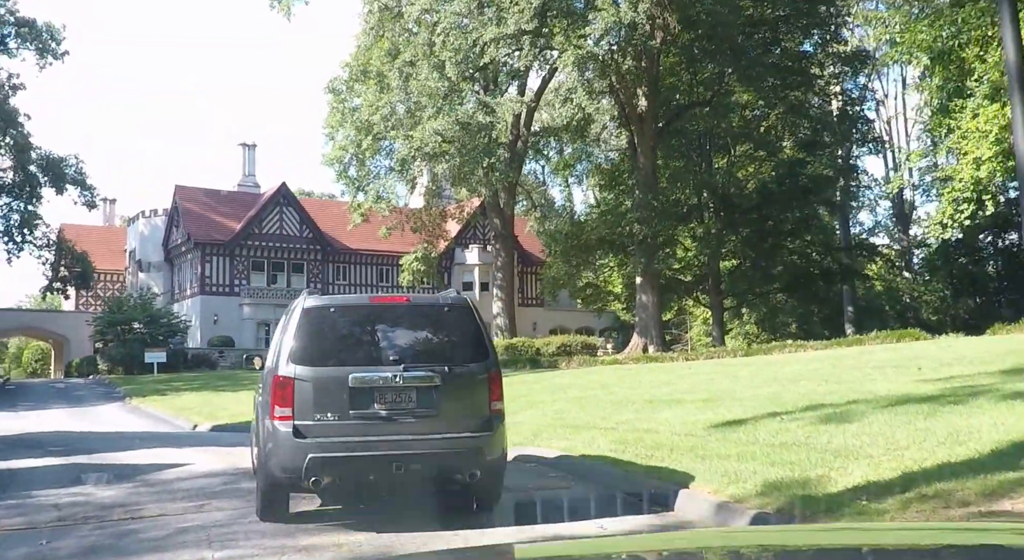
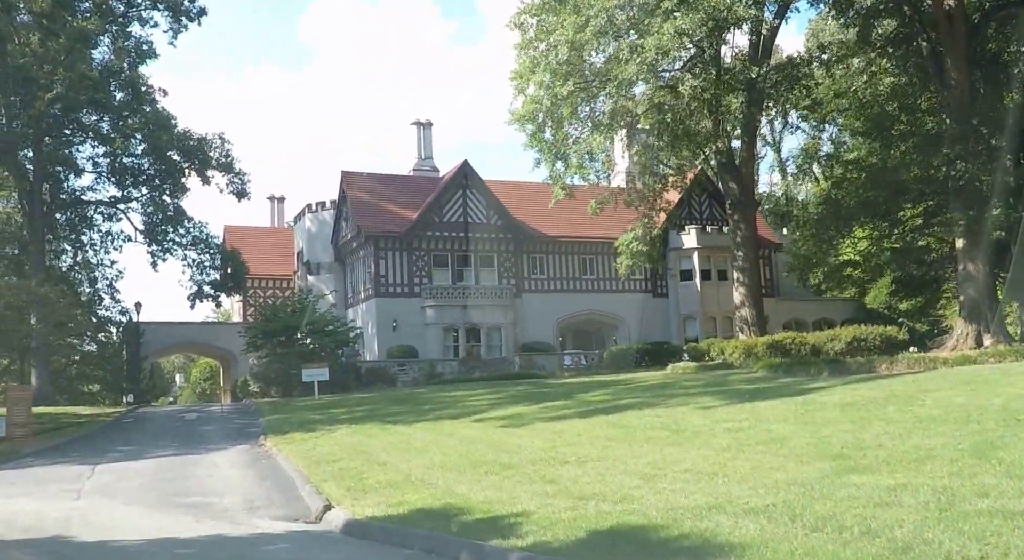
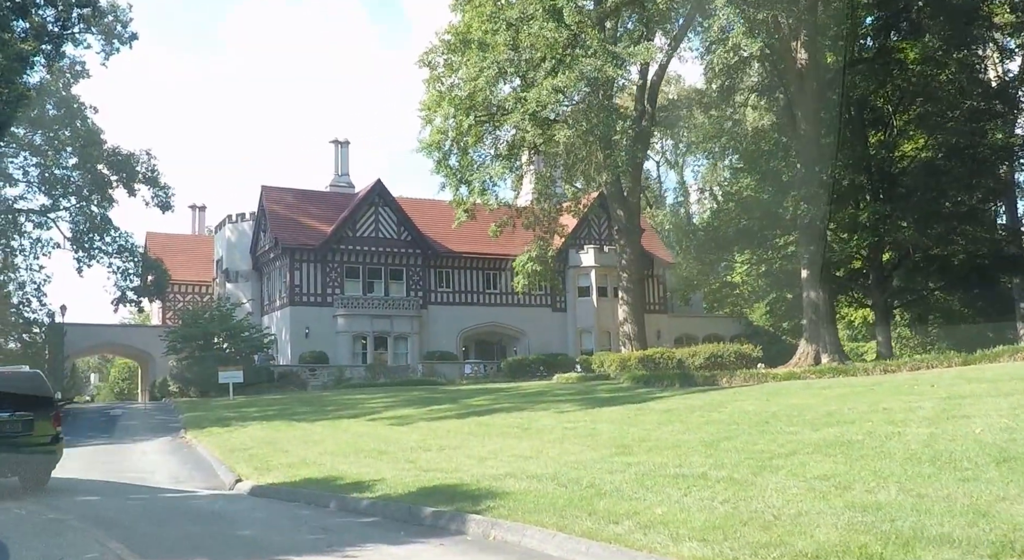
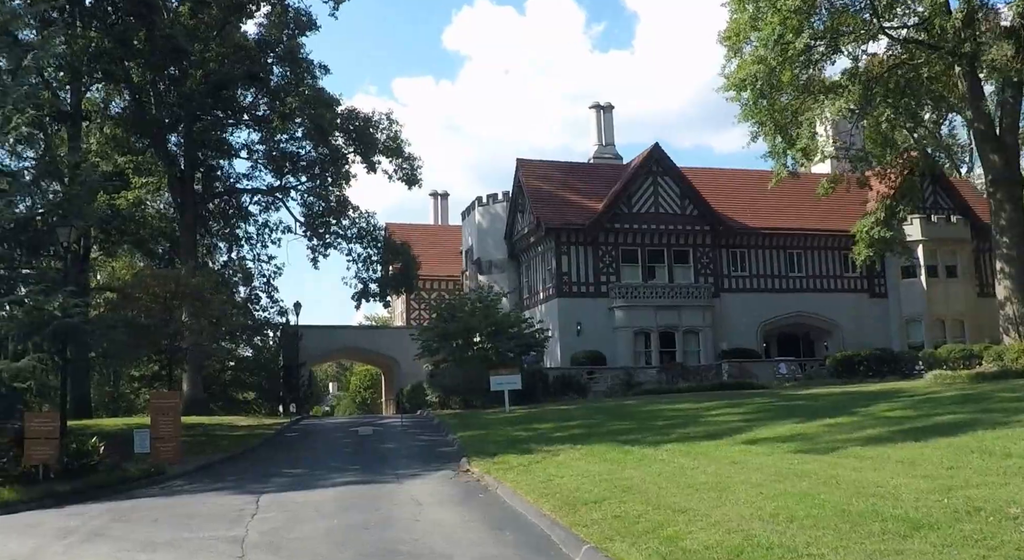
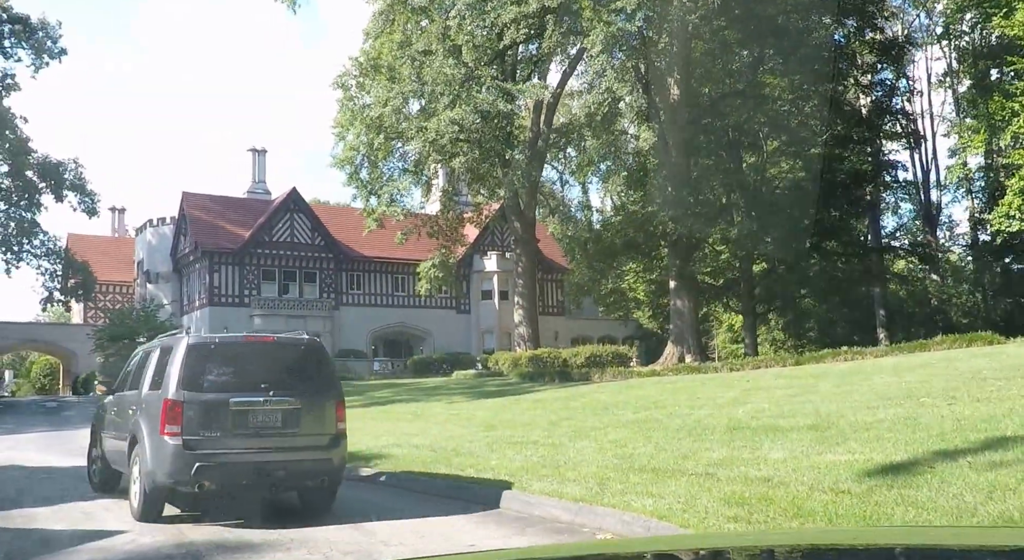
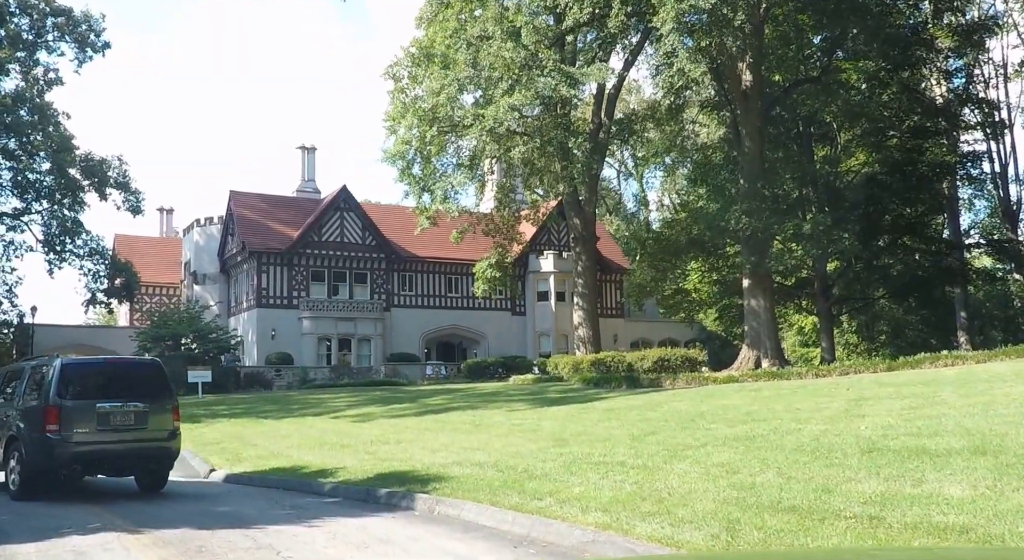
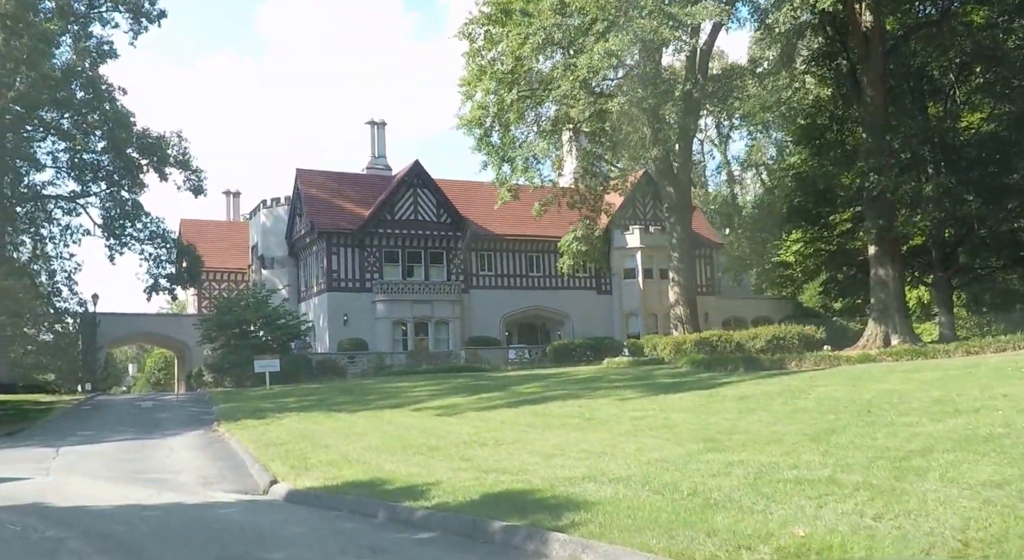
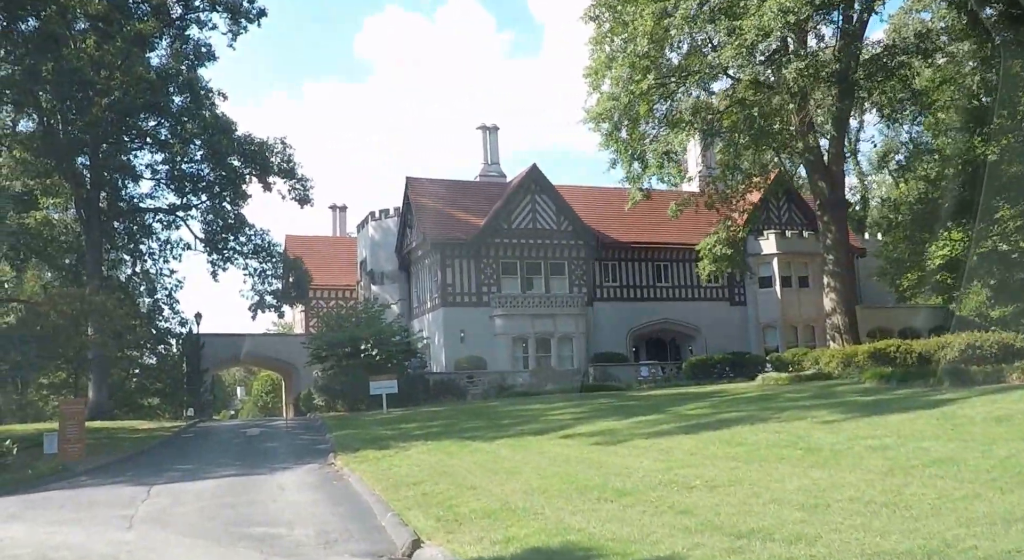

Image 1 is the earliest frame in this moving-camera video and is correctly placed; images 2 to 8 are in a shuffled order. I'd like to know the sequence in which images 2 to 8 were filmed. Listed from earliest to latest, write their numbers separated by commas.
5, 6, 3, 7, 2, 8, 4
